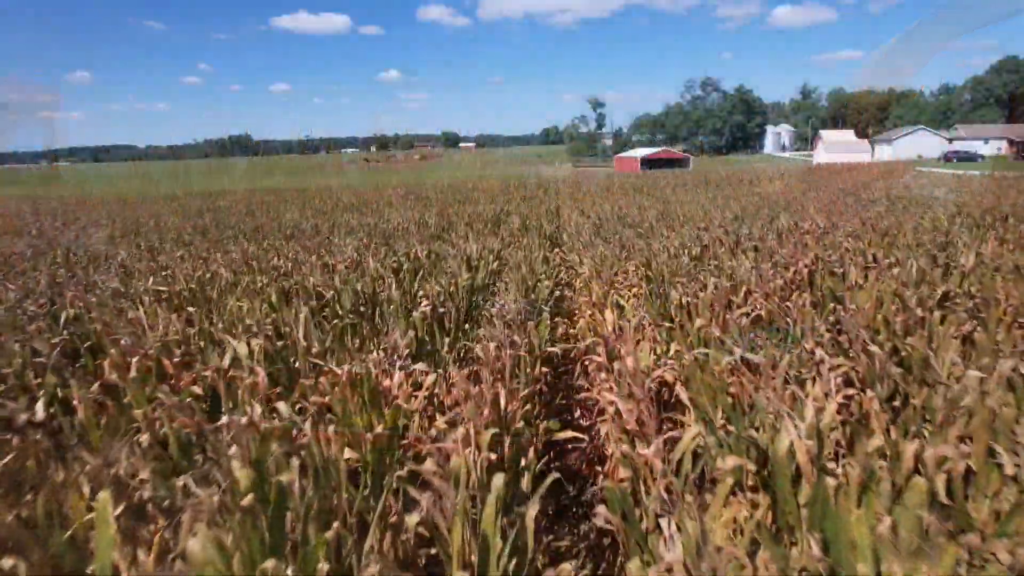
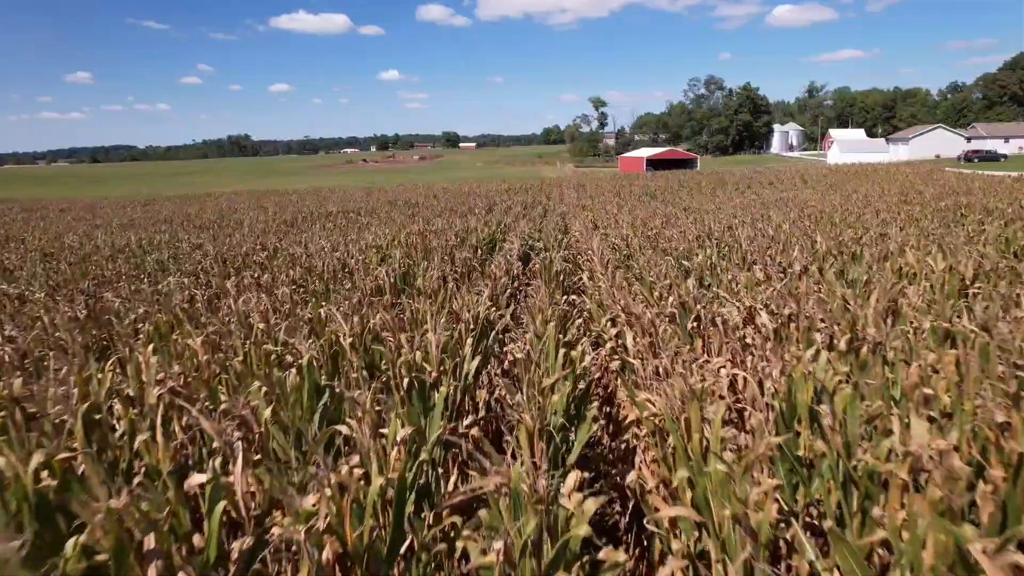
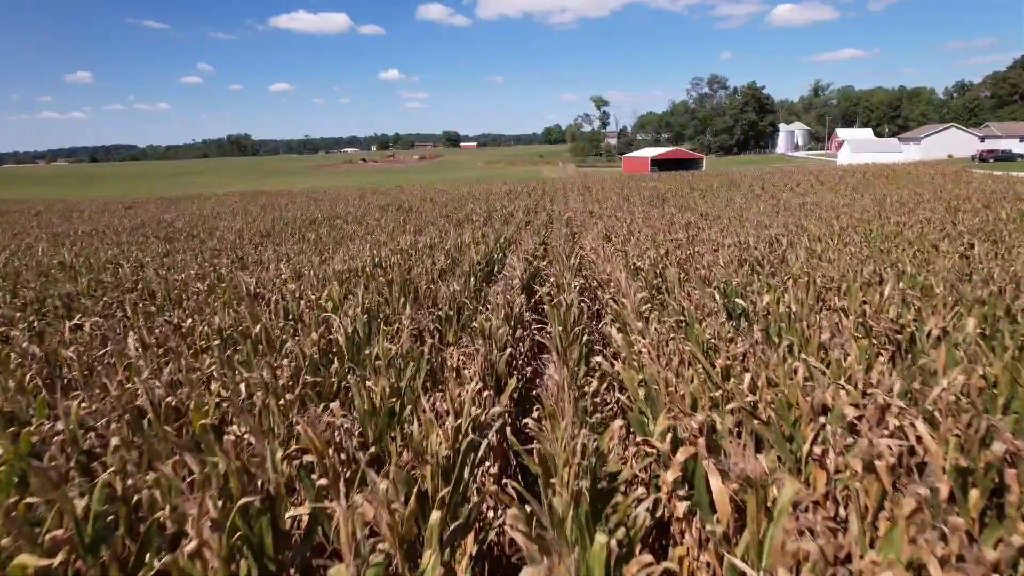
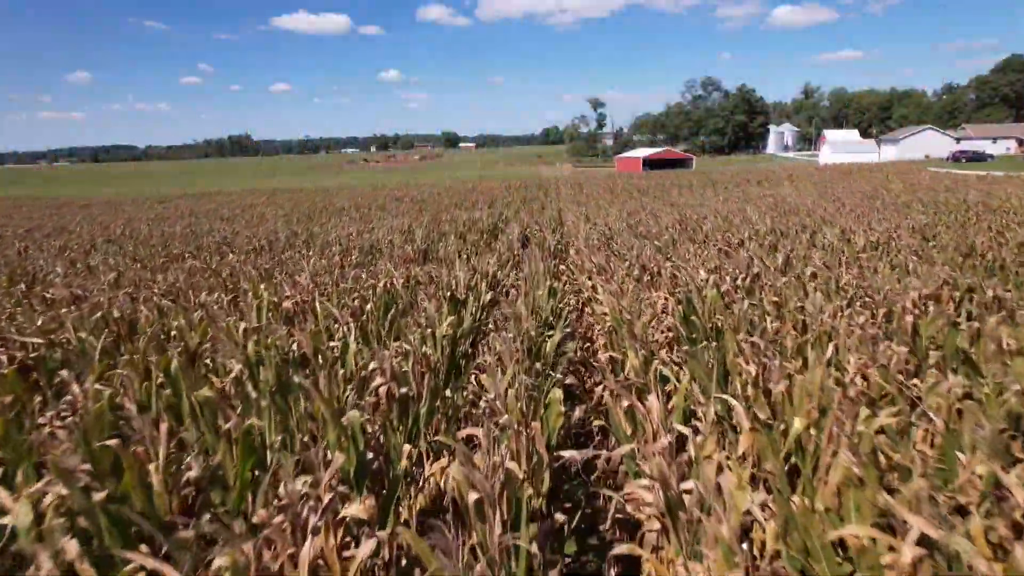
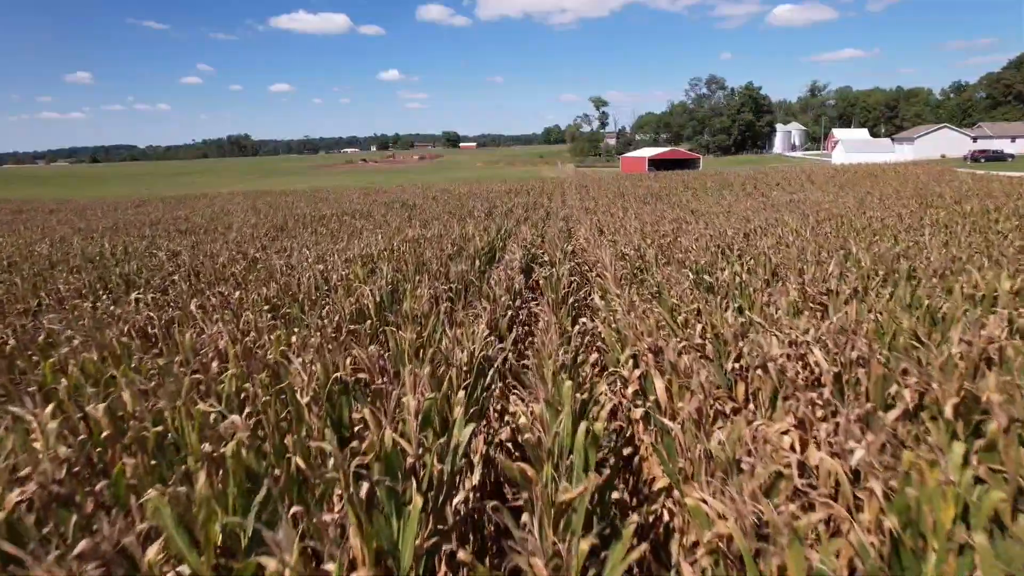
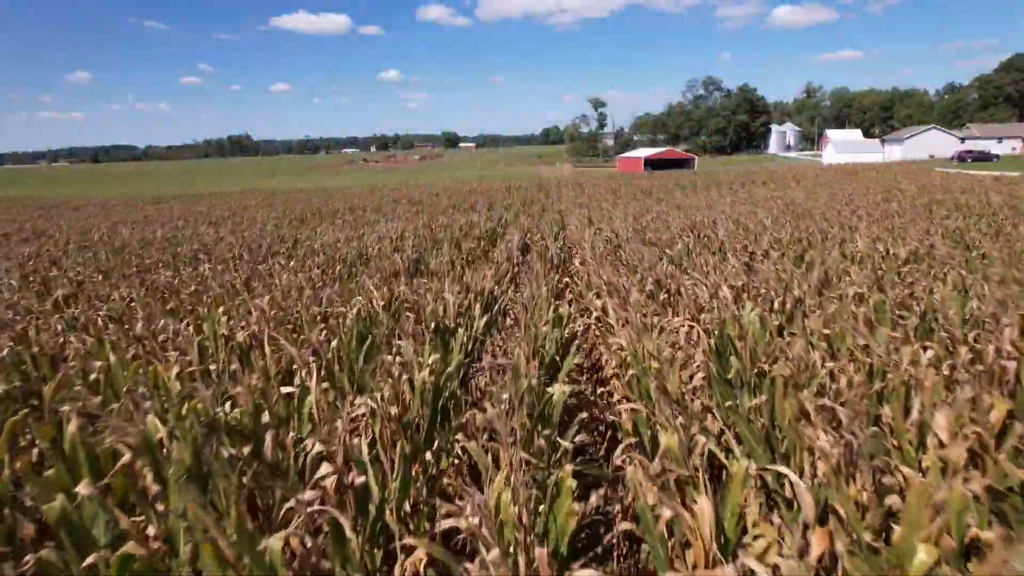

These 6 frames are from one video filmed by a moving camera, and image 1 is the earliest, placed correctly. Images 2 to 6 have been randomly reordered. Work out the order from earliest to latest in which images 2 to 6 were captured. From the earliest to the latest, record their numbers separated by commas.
4, 6, 2, 5, 3
